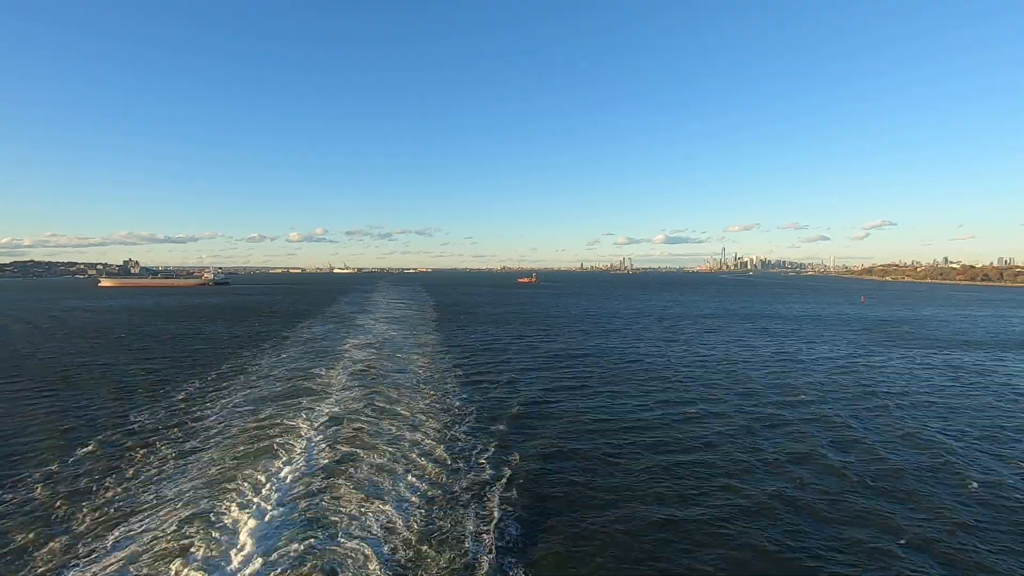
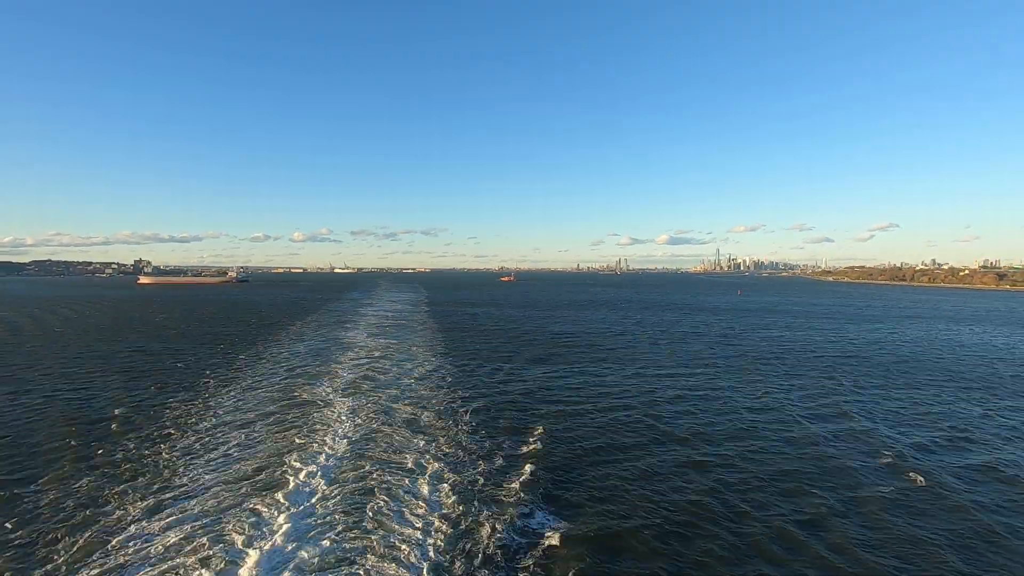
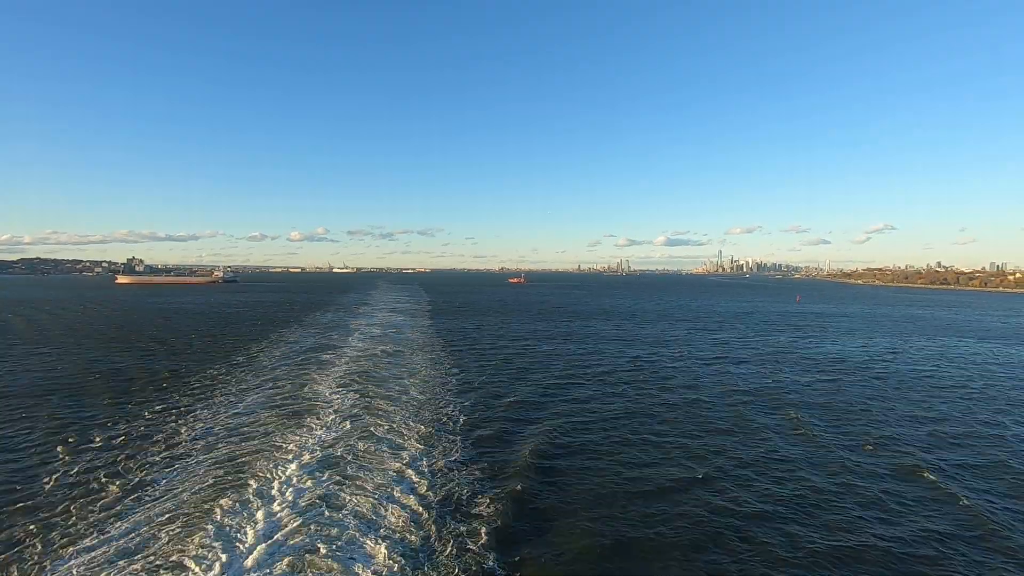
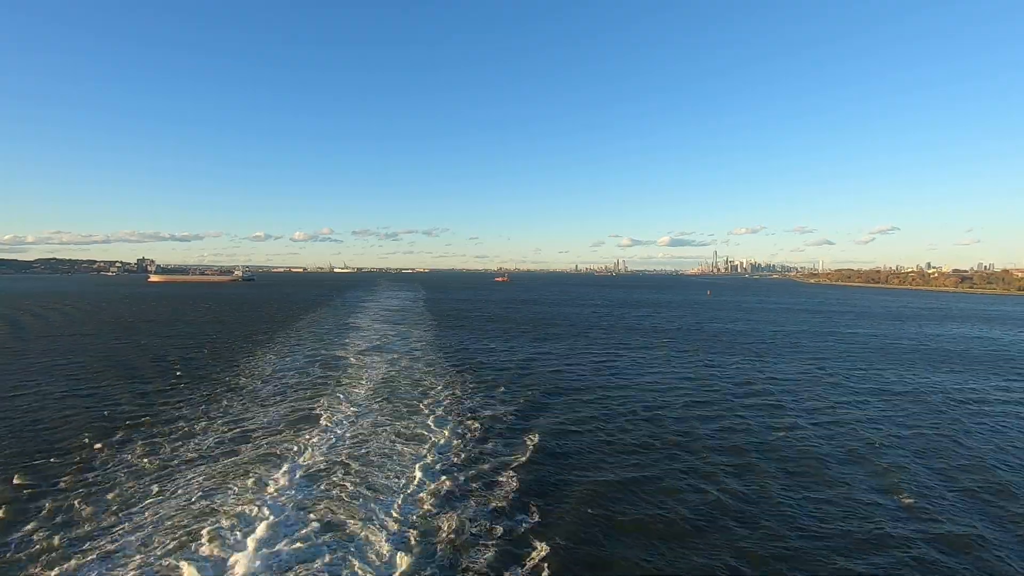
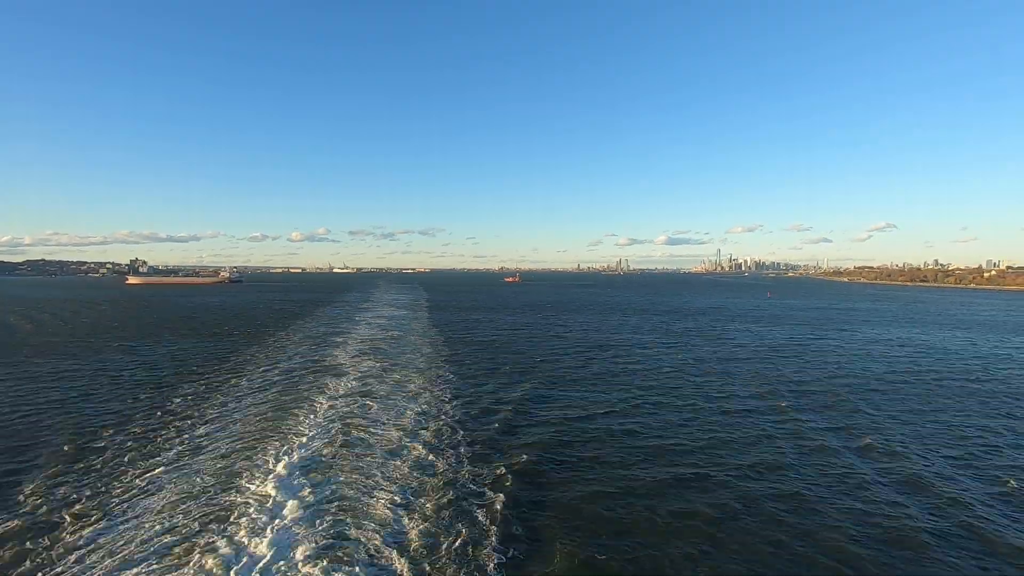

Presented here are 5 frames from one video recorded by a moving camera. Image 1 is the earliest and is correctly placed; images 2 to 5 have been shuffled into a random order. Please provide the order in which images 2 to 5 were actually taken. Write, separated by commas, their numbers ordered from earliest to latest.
3, 5, 2, 4
